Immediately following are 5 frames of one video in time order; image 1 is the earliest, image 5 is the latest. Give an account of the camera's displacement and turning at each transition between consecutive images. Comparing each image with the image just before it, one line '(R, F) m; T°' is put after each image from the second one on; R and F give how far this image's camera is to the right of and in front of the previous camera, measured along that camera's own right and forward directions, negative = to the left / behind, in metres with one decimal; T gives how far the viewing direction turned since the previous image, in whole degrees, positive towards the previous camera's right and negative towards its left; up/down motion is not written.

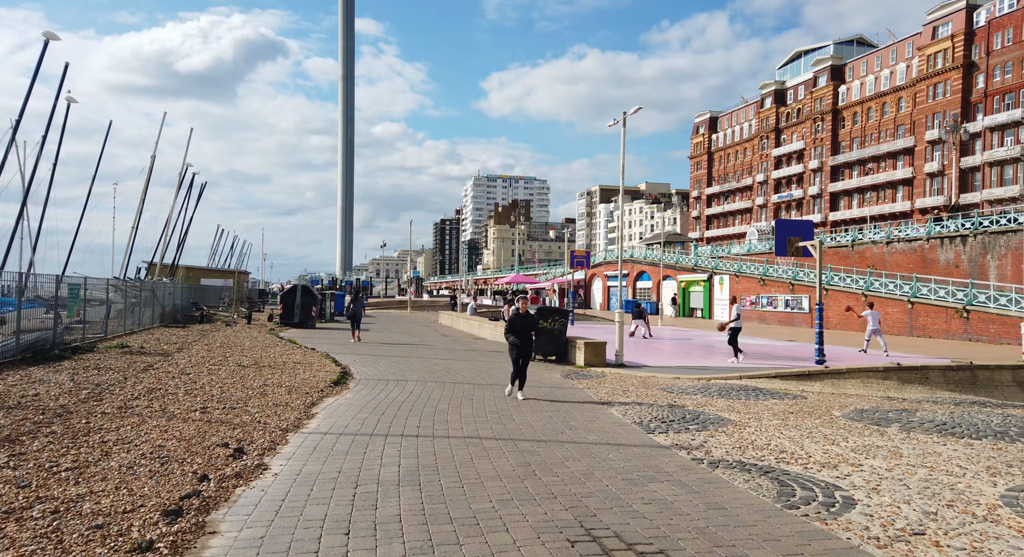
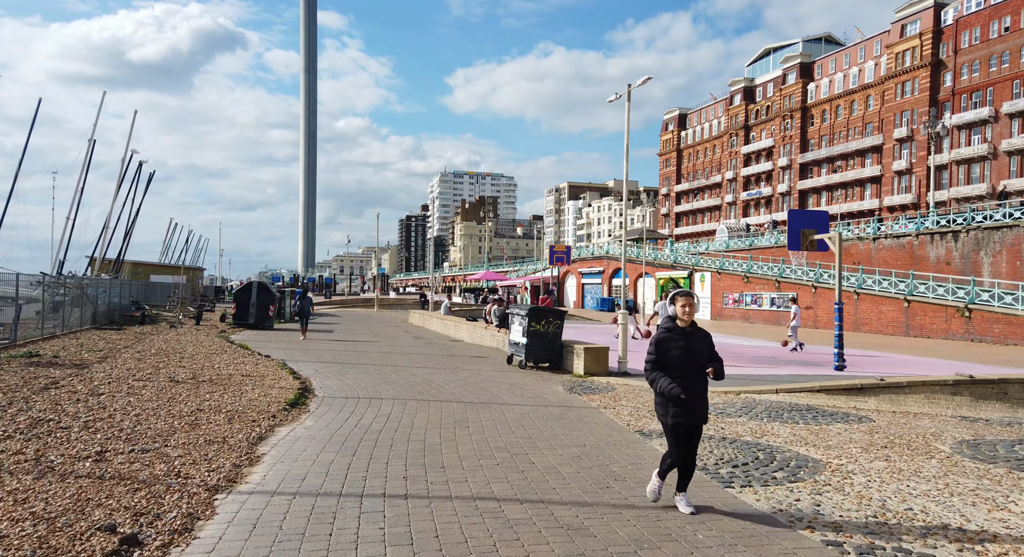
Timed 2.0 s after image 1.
(-0.5, +2.6) m; +3°
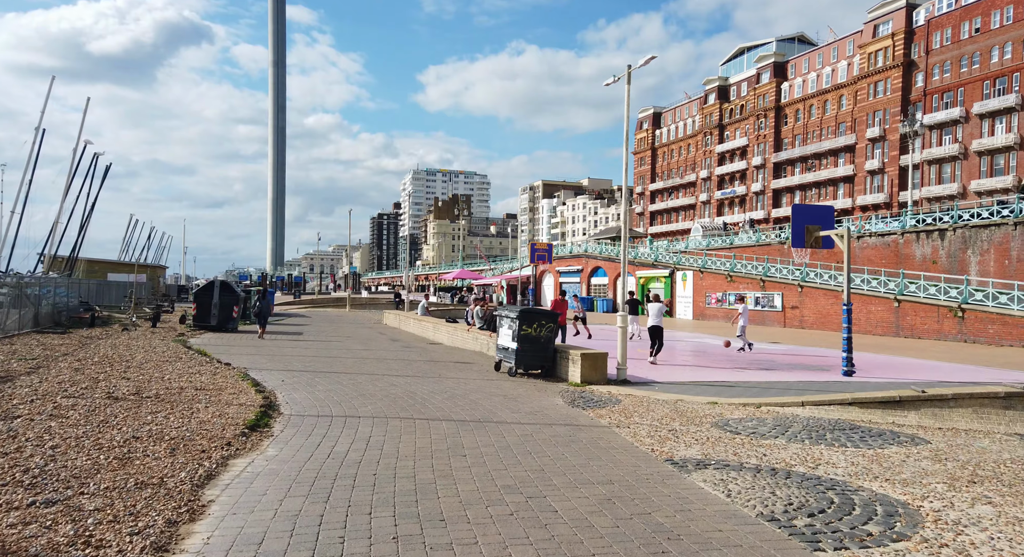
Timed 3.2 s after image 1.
(-0.3, +1.6) m; +2°
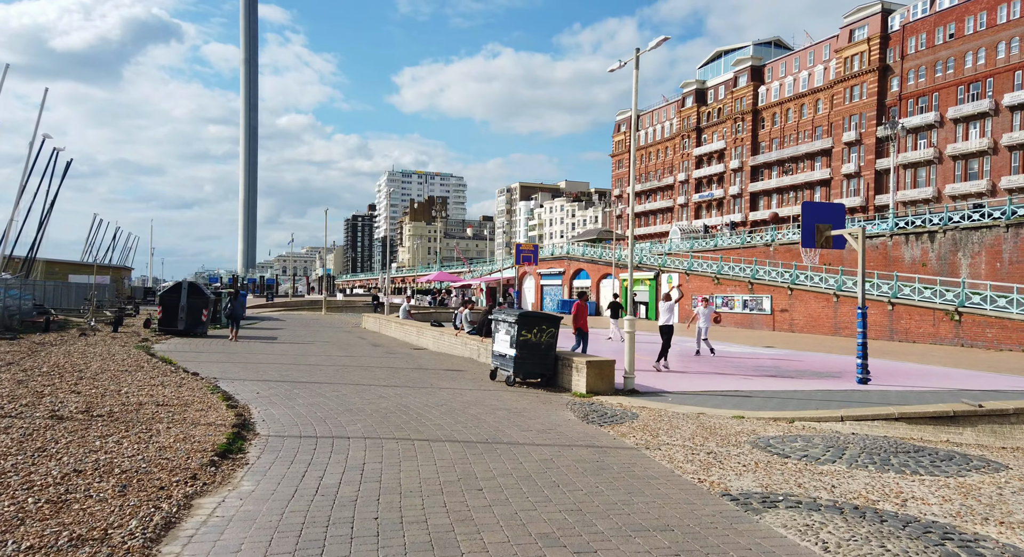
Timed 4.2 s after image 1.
(-0.4, +1.3) m; +2°
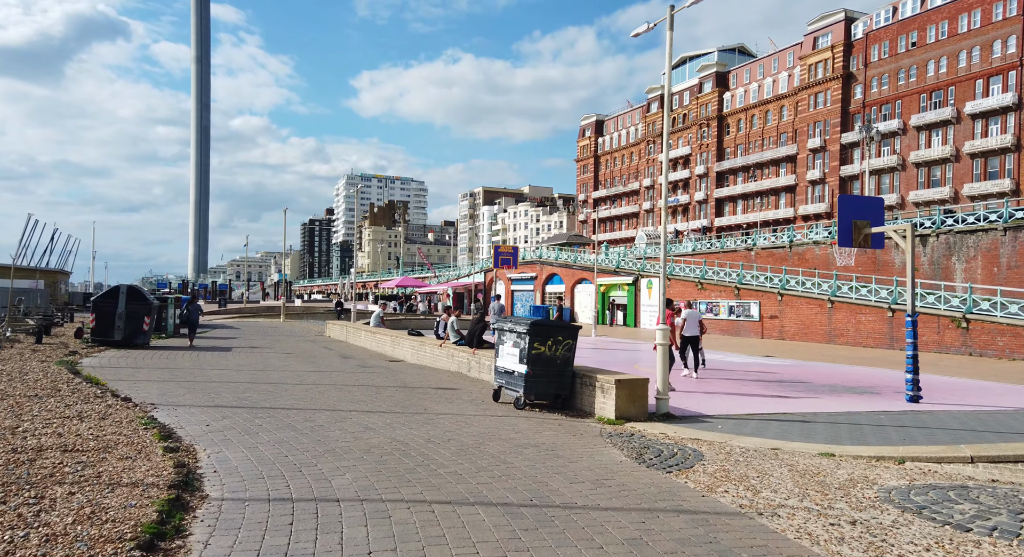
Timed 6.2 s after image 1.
(-0.8, +2.6) m; +3°
